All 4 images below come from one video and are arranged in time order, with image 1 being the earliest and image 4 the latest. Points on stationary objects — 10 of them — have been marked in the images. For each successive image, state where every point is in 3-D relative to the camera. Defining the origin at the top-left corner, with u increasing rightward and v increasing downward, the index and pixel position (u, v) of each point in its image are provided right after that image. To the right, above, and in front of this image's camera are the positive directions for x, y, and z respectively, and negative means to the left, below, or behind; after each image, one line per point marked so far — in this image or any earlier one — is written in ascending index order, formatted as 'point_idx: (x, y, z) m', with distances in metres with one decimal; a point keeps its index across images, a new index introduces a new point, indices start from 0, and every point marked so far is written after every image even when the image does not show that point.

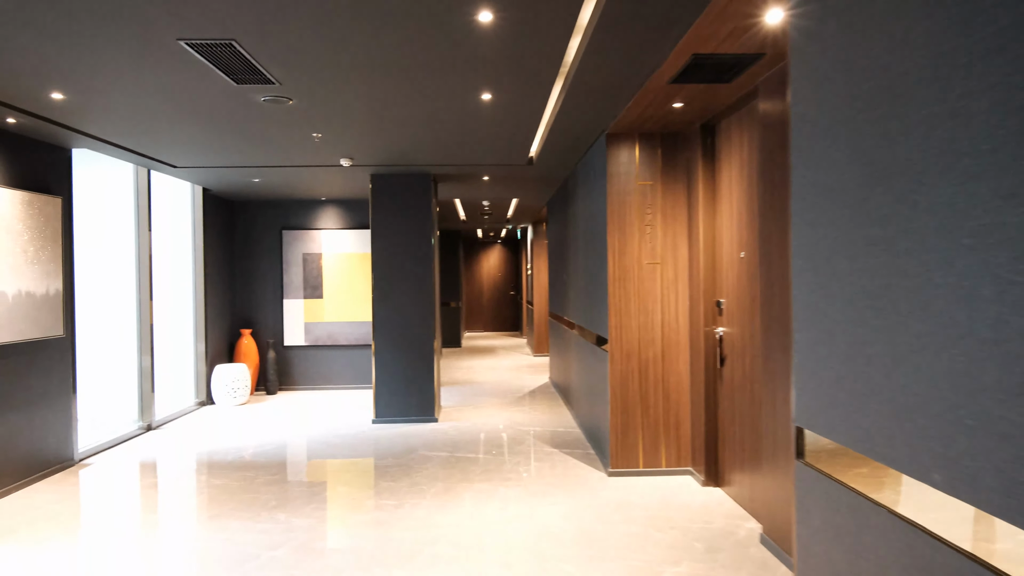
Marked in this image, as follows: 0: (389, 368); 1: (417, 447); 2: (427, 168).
0: (-1.1, -0.7, +5.6) m
1: (-0.7, -1.2, +4.8) m
2: (-0.7, +1.0, +5.5) m
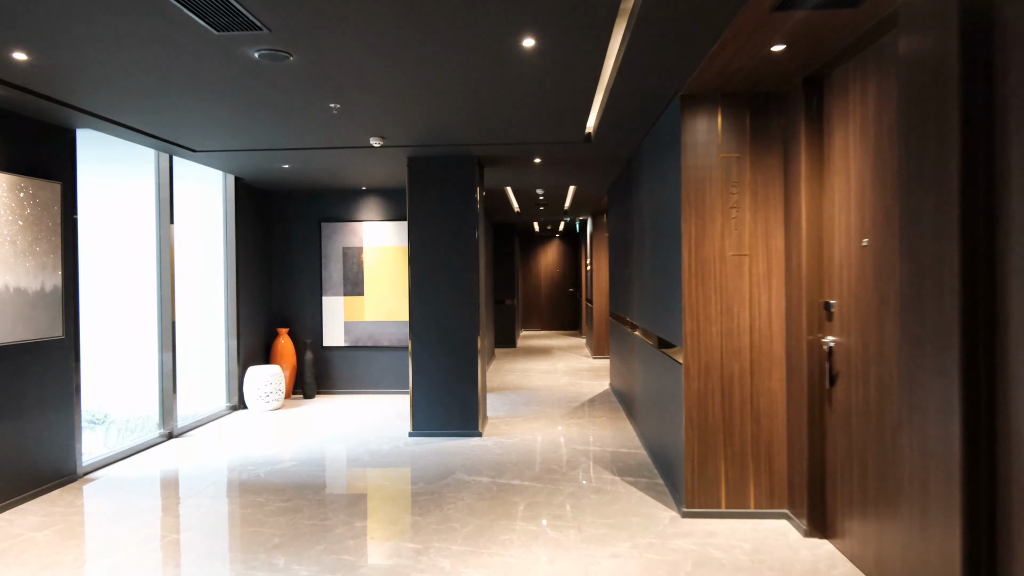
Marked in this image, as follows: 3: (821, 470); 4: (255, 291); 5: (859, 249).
0: (-0.6, -0.7, +5.0) m
1: (-0.4, -1.2, +4.2) m
2: (-0.3, +1.0, +4.9) m
3: (+1.4, -0.8, +3.0) m
4: (-2.5, 0.0, +6.5) m
5: (+1.4, +0.2, +2.6) m
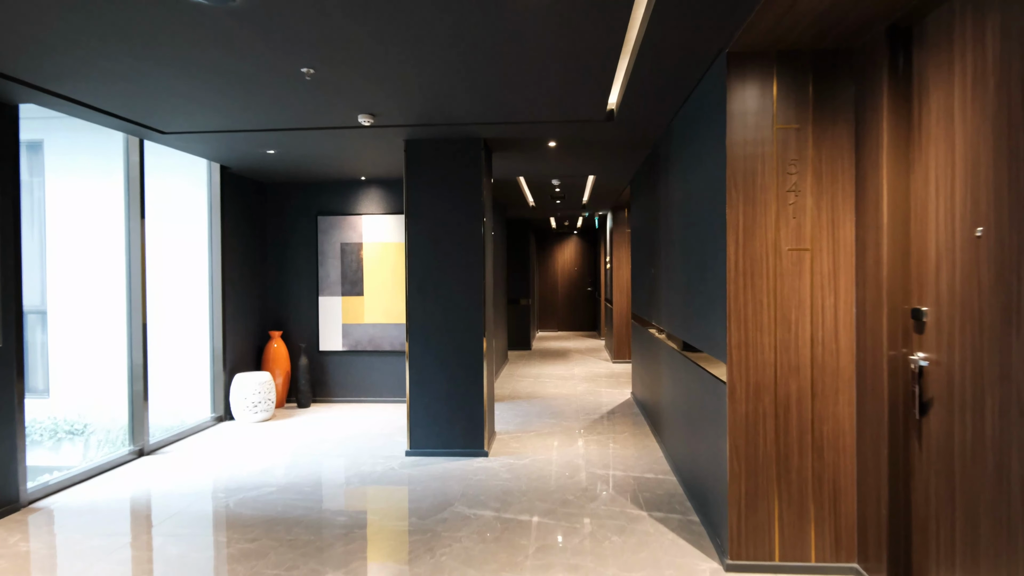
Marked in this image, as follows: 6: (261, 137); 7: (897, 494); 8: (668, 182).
0: (-0.6, -0.7, +4.5) m
1: (-0.3, -1.2, +3.6) m
2: (-0.2, +1.0, +4.3) m
3: (+1.4, -0.8, +2.4) m
4: (-2.4, 0.0, +6.0) m
5: (+1.4, +0.1, +2.0) m
6: (-1.7, +1.0, +4.5) m
7: (+1.4, -0.8, +2.4) m
8: (+1.0, +0.7, +4.3) m
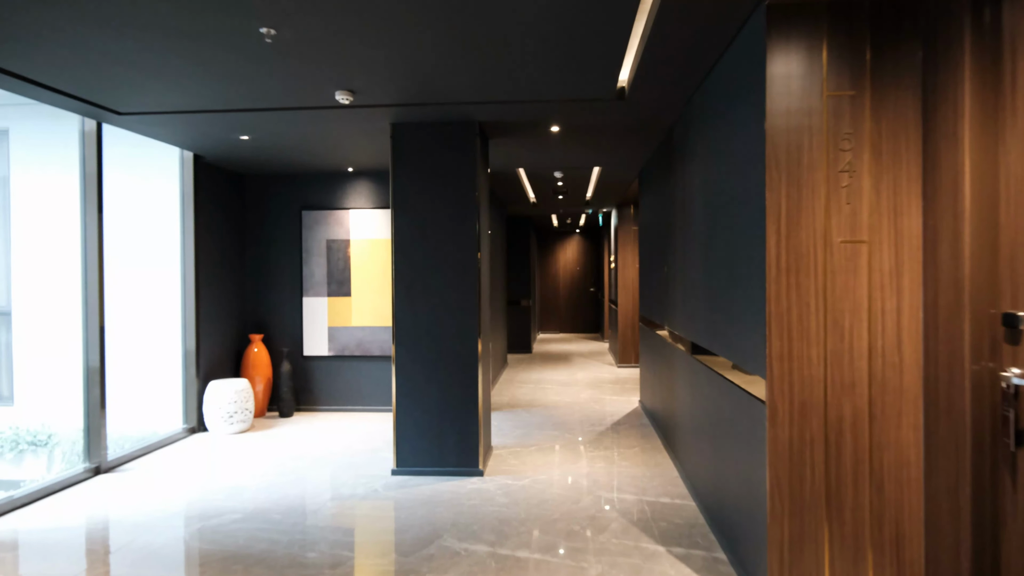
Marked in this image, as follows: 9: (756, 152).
0: (-0.6, -0.7, +4.0) m
1: (-0.3, -1.2, +3.2) m
2: (-0.2, +1.0, +3.8) m
3: (+1.4, -0.8, +1.9) m
4: (-2.4, 0.0, +5.5) m
5: (+1.4, +0.1, +1.6) m
6: (-1.7, +1.0, +4.1) m
7: (+1.4, -0.7, +1.9) m
8: (+1.0, +0.7, +3.9) m
9: (+0.9, +0.5, +2.4) m
